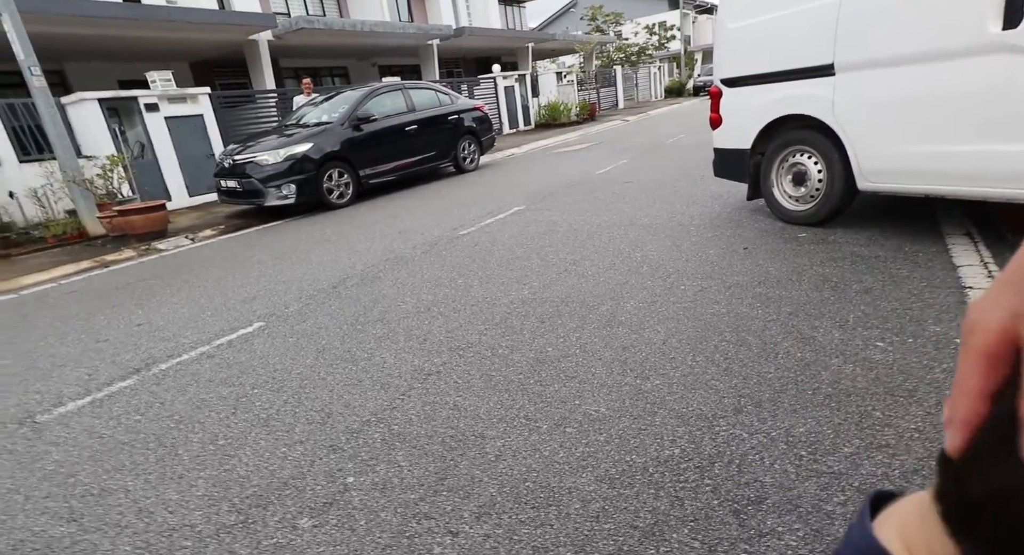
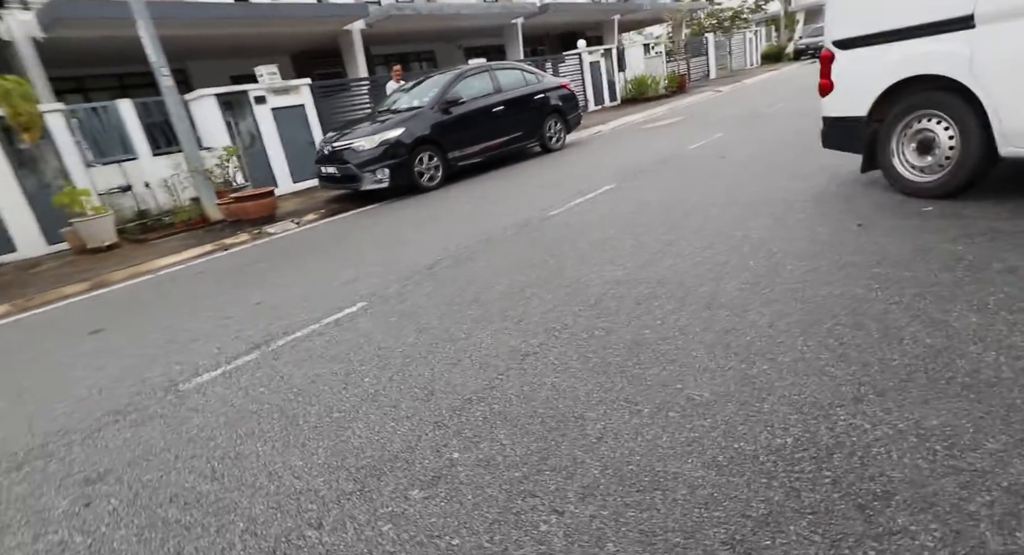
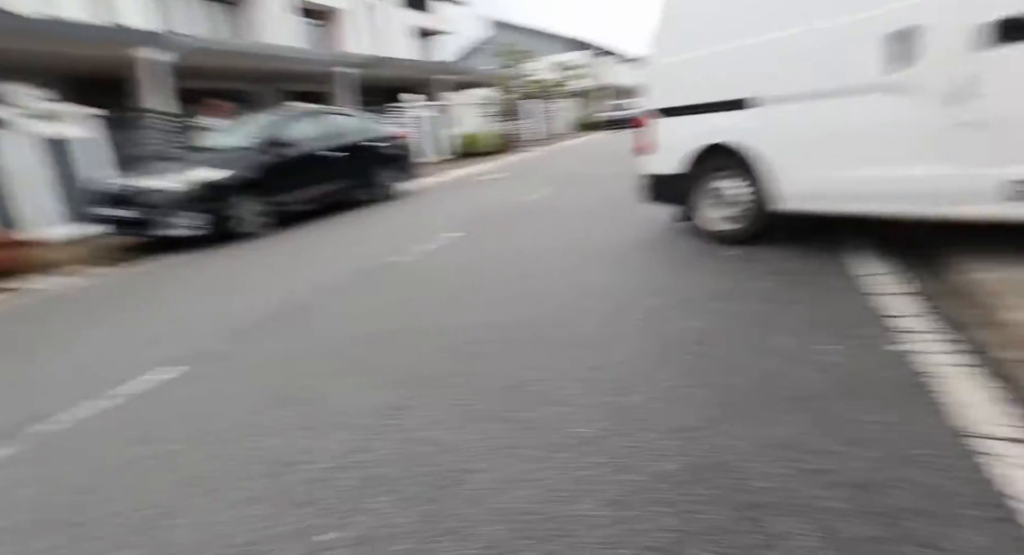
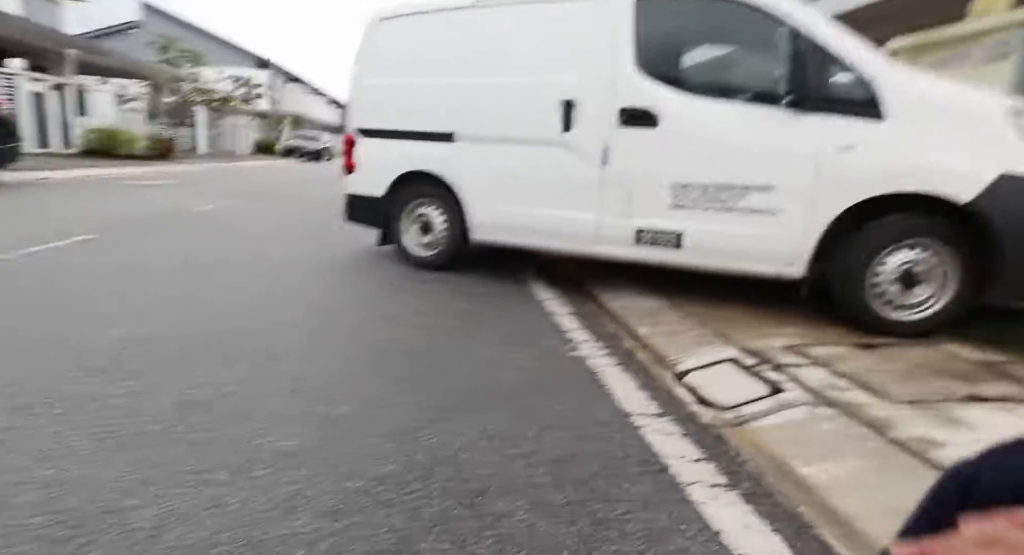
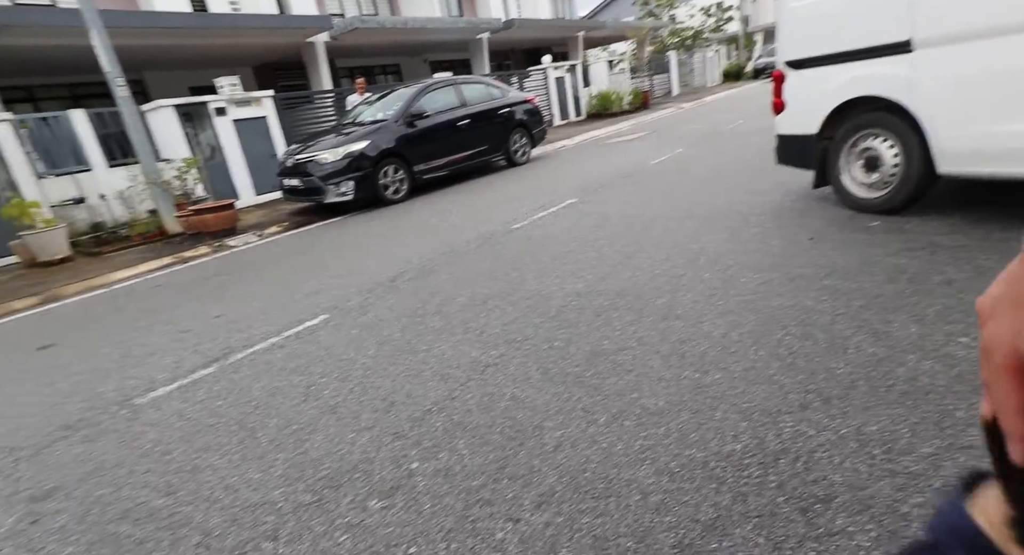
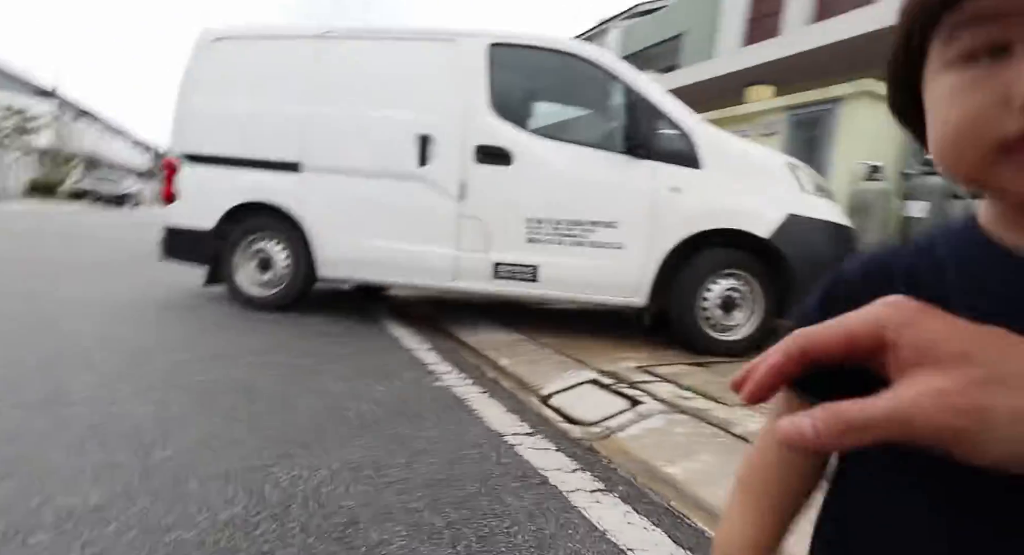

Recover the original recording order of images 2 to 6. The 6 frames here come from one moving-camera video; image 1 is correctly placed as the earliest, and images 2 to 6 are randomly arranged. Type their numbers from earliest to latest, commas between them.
5, 2, 3, 4, 6
